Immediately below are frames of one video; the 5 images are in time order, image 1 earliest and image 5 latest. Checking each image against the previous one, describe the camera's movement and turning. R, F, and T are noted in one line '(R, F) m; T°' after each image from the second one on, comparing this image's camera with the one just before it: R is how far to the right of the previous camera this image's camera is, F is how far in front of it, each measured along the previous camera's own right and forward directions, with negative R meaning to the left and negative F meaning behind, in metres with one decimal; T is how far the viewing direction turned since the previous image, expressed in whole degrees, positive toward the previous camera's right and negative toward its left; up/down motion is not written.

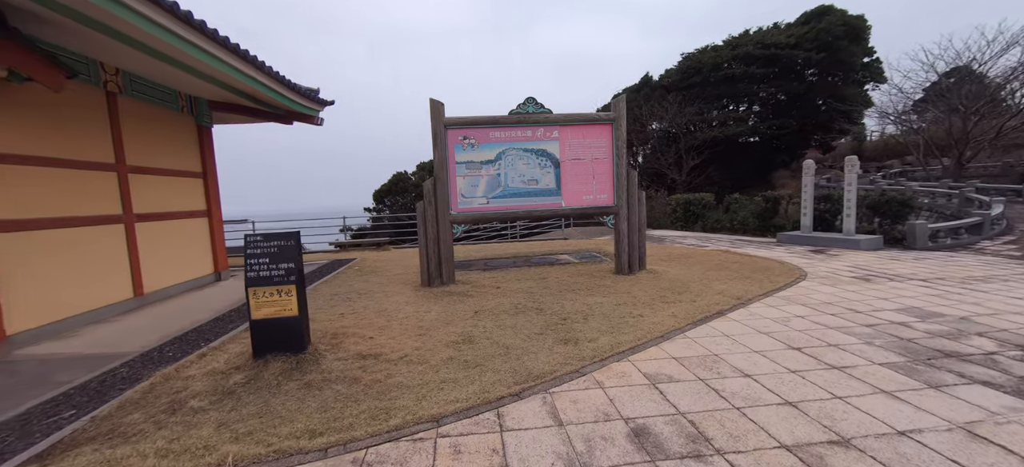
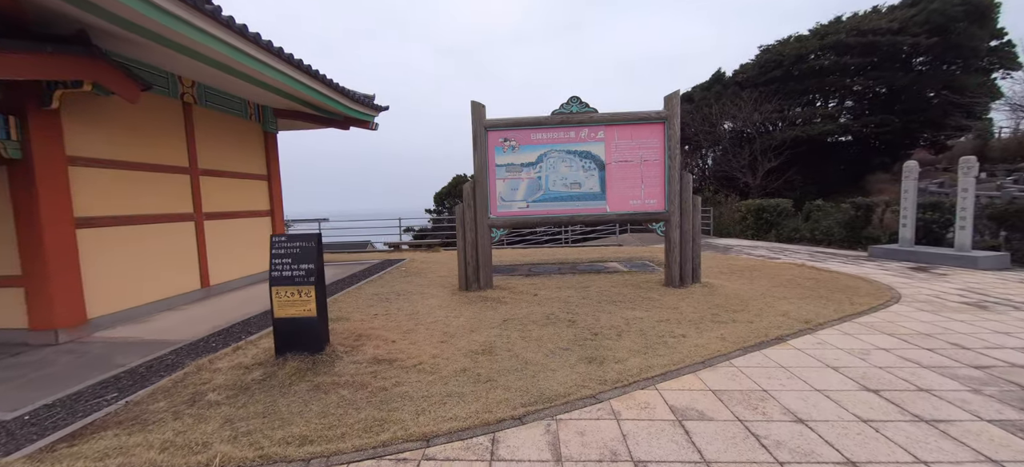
(+0.4, +0.3) m; -9°
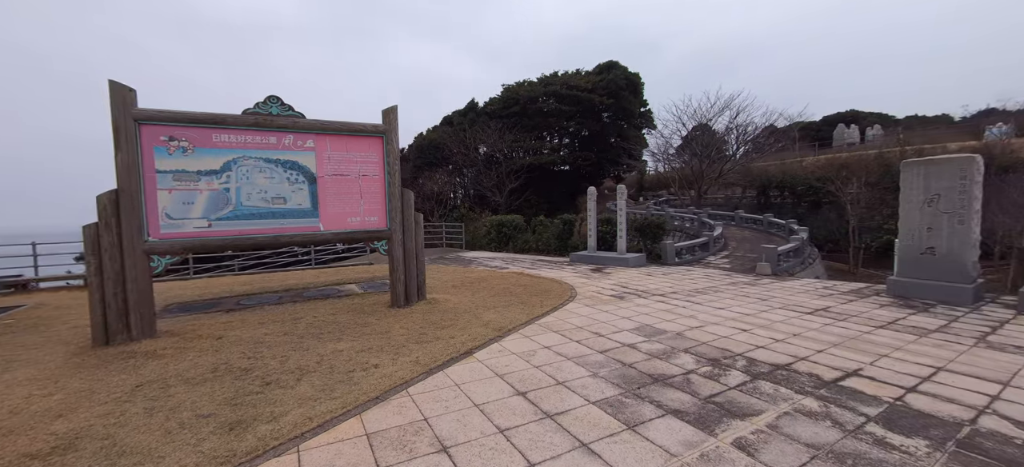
(+1.0, +0.2) m; +30°
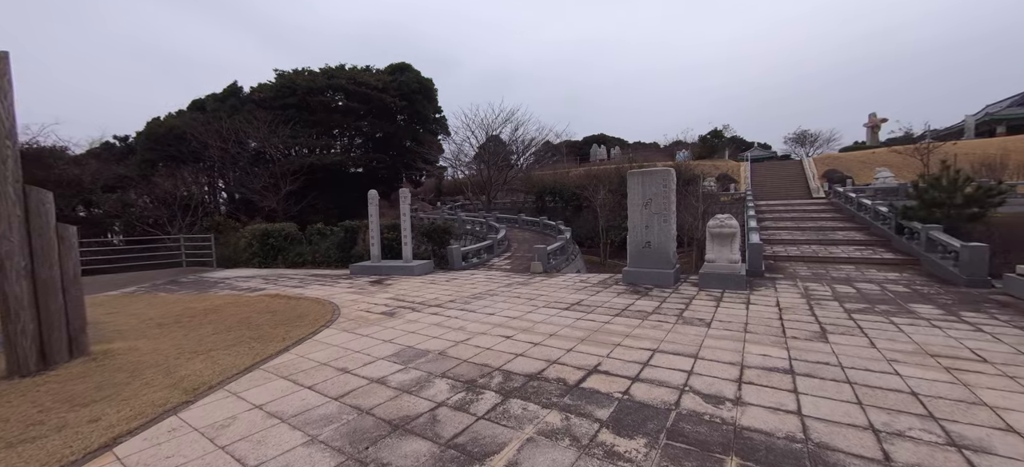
(+0.7, +0.6) m; +27°
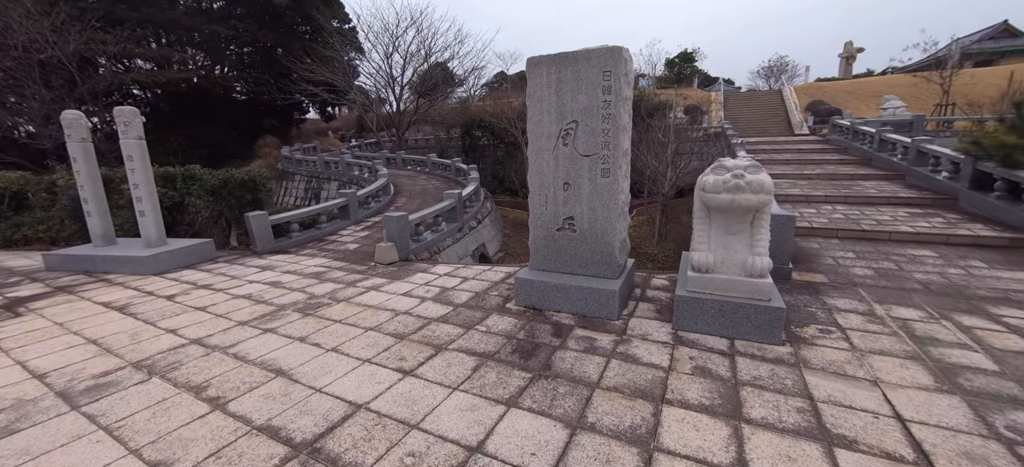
(+1.6, +3.7) m; +5°
